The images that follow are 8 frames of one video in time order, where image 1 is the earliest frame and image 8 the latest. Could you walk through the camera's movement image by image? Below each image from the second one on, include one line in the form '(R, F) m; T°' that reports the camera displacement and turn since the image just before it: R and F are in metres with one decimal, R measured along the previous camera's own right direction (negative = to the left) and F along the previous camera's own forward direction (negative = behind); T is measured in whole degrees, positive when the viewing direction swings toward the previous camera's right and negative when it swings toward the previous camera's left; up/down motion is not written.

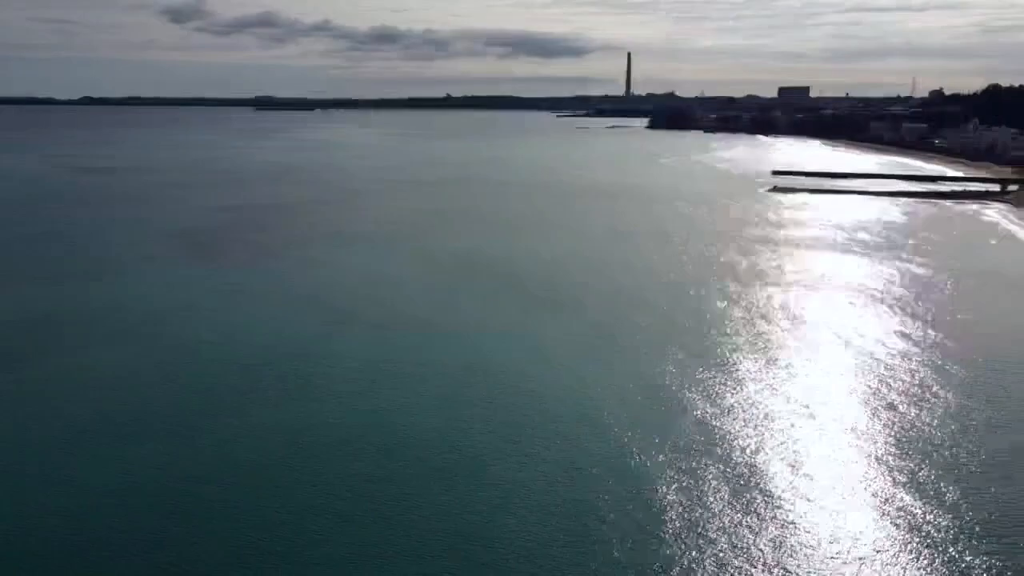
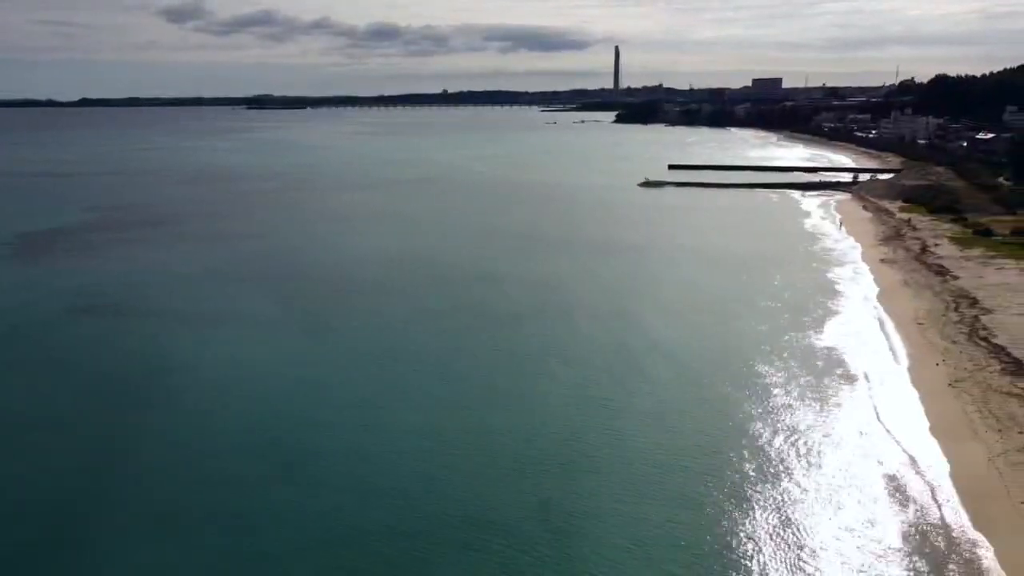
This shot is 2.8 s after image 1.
(+2.4, -0.8) m; 0°
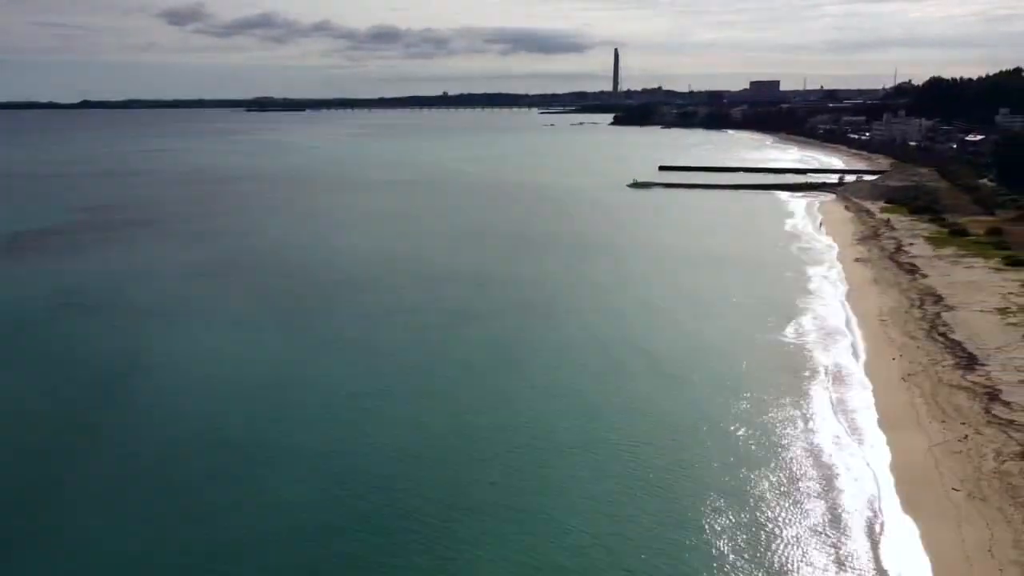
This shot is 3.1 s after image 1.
(+0.2, -0.1) m; 0°
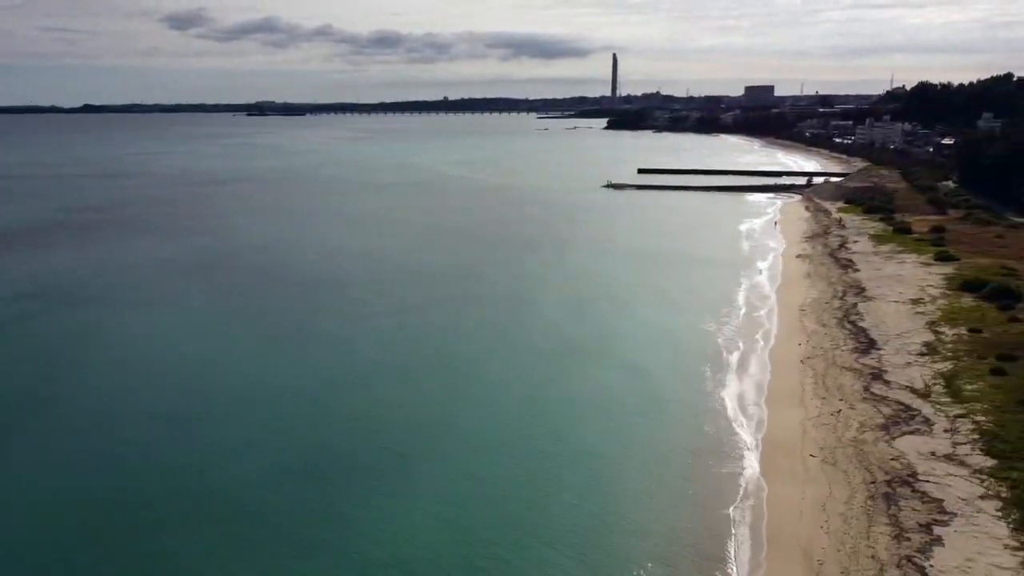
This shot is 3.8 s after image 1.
(+0.5, -0.4) m; 0°
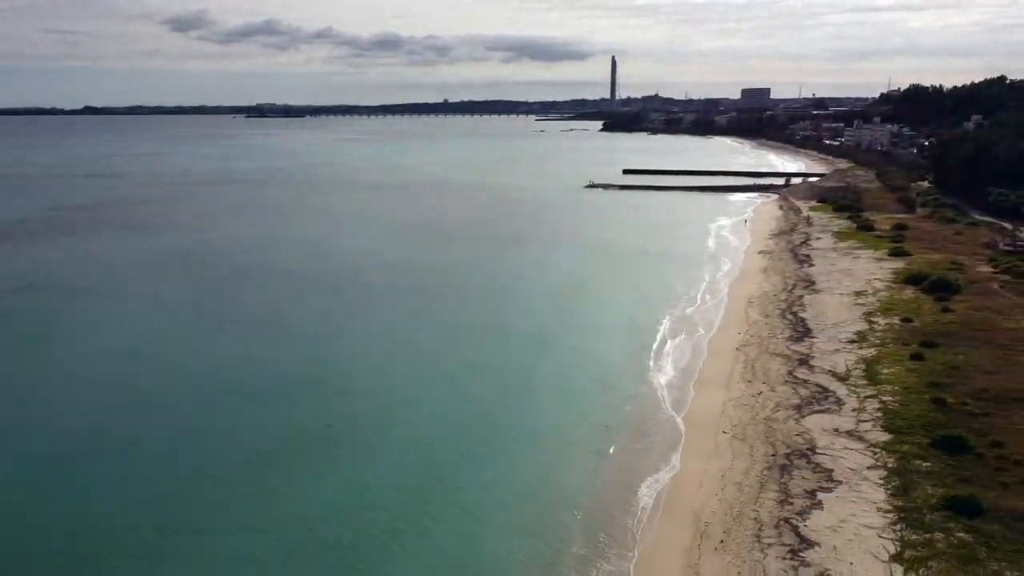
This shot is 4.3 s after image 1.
(+0.3, -0.3) m; 0°
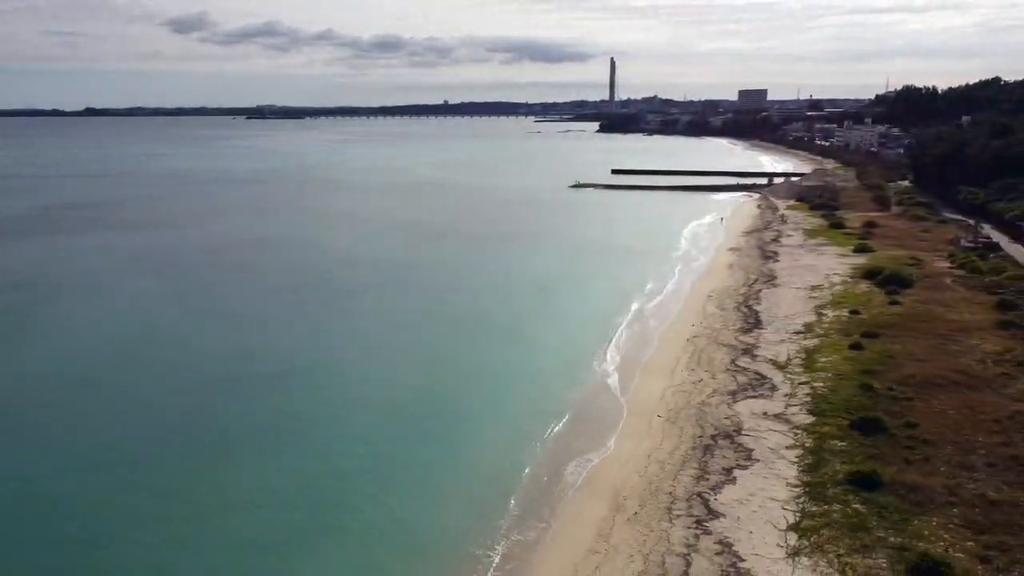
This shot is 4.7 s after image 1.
(+0.3, -0.2) m; 0°
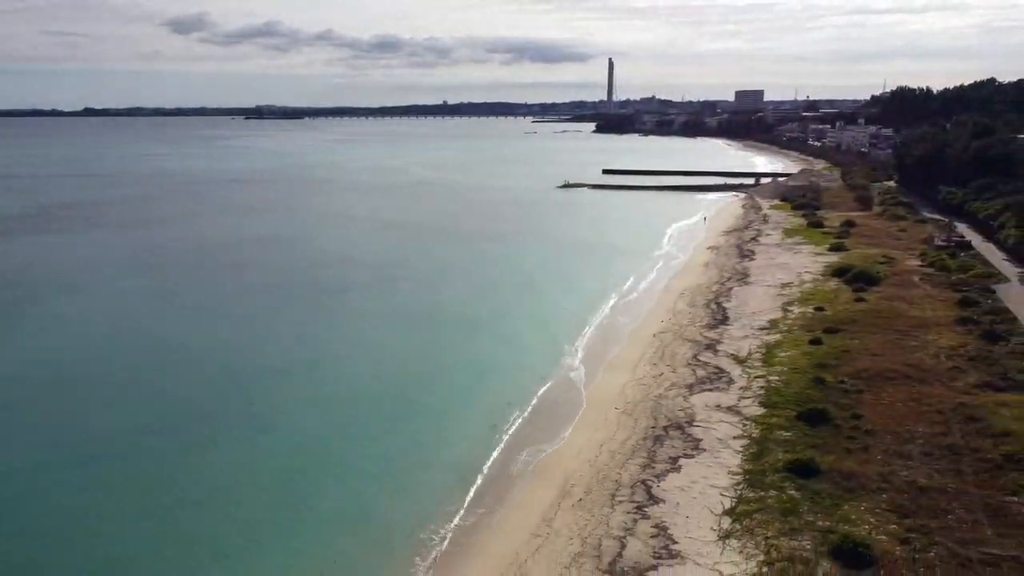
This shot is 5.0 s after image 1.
(+0.2, -0.1) m; 0°
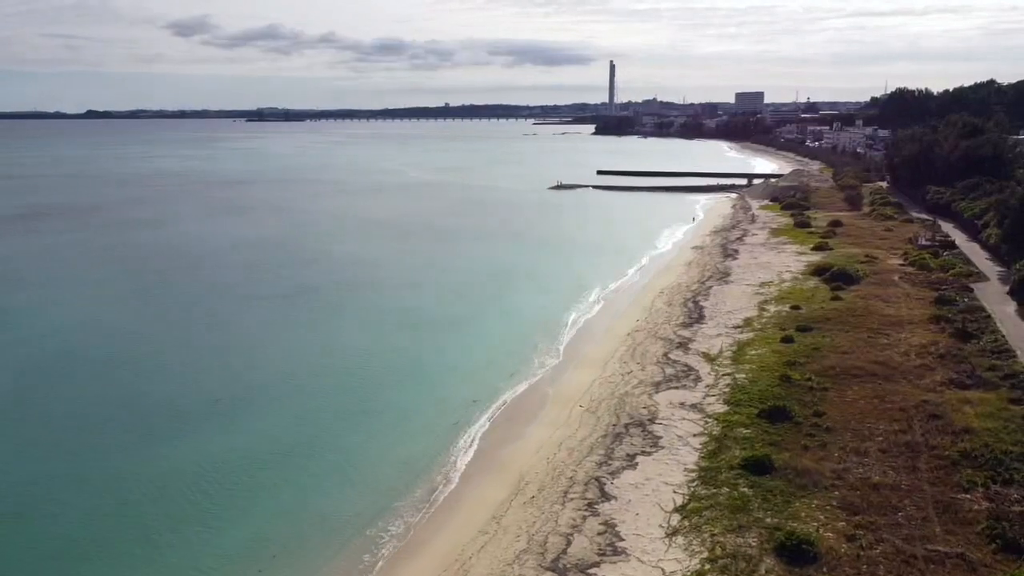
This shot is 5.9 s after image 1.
(+0.2, 0.0) m; 0°
